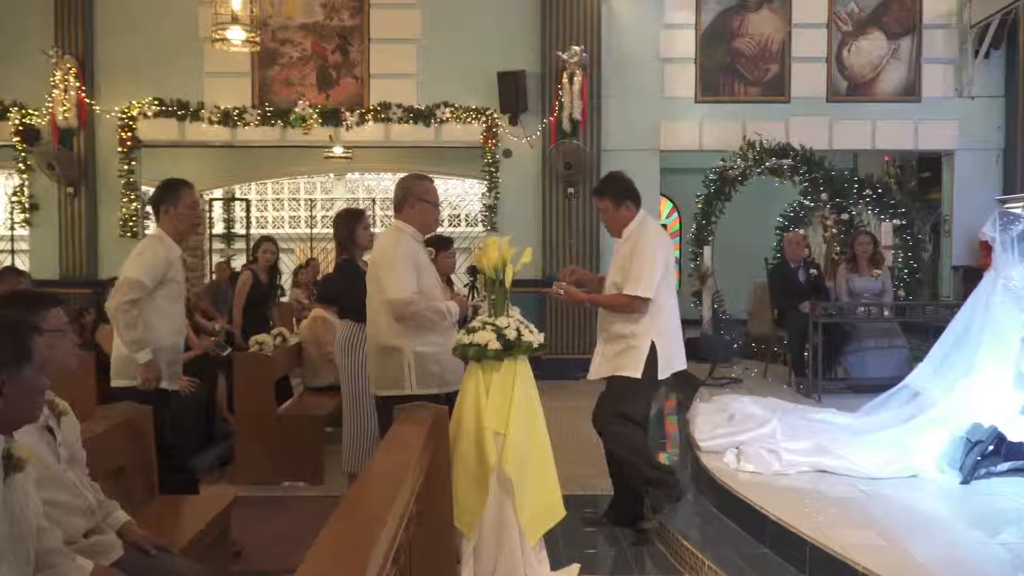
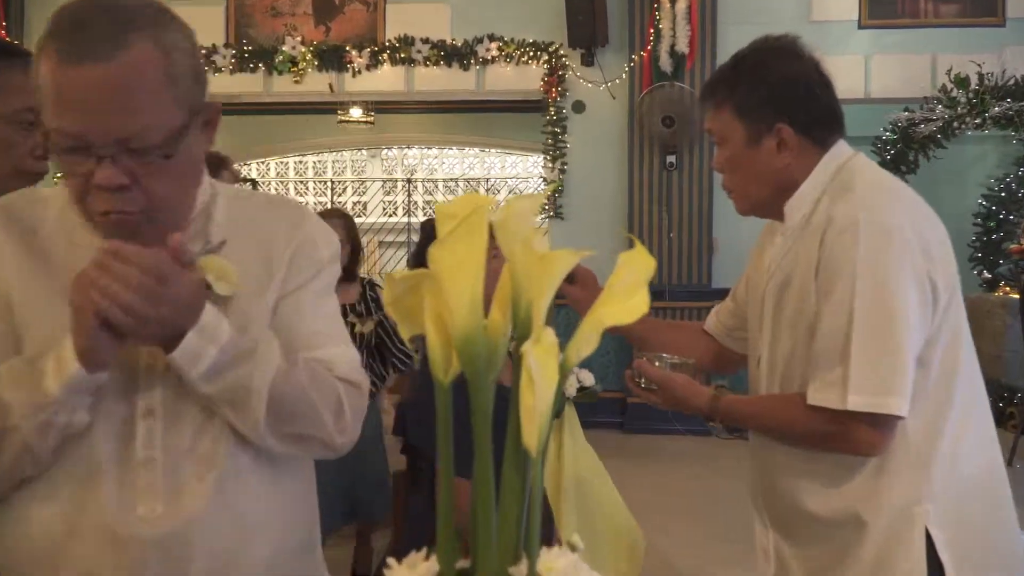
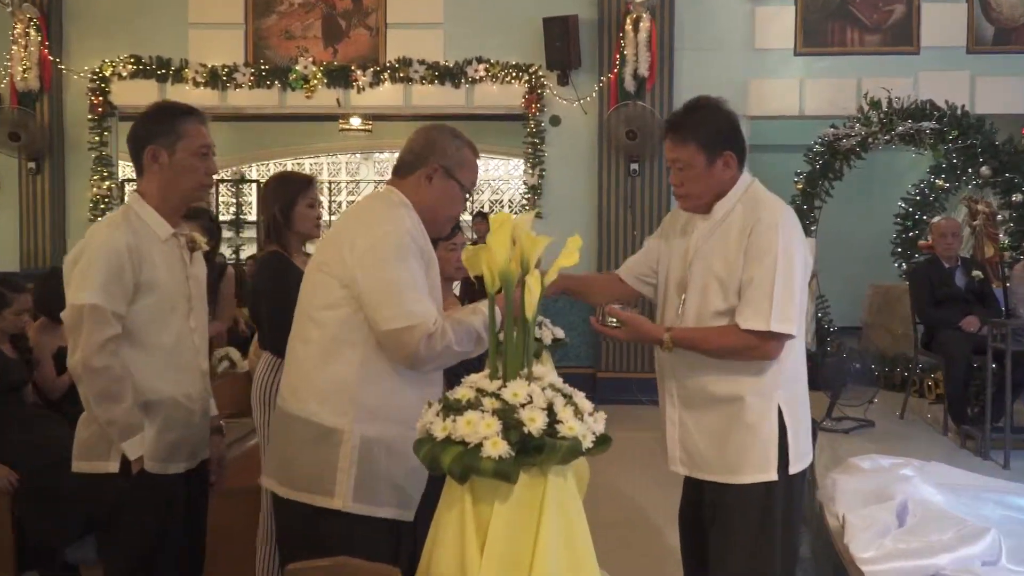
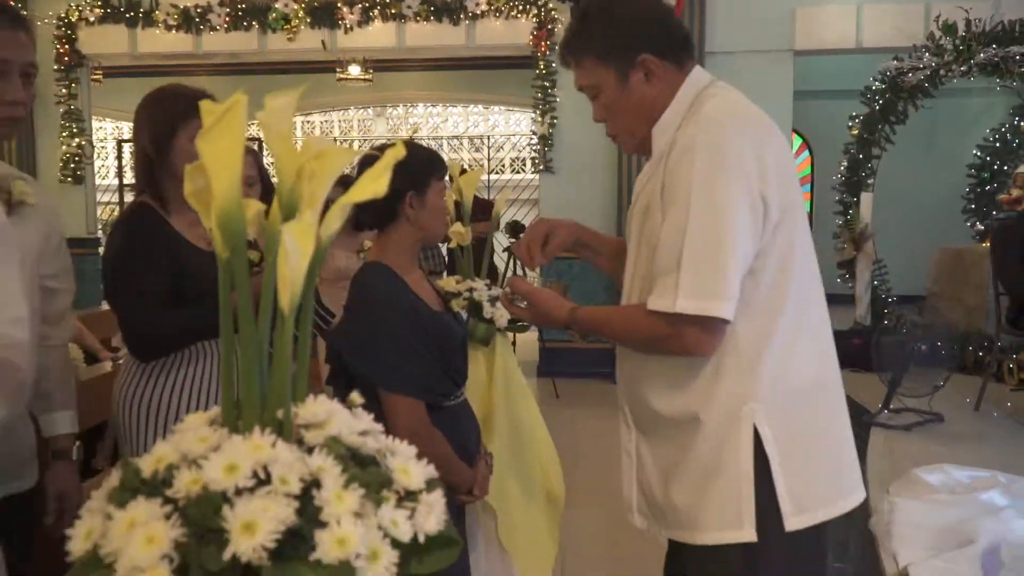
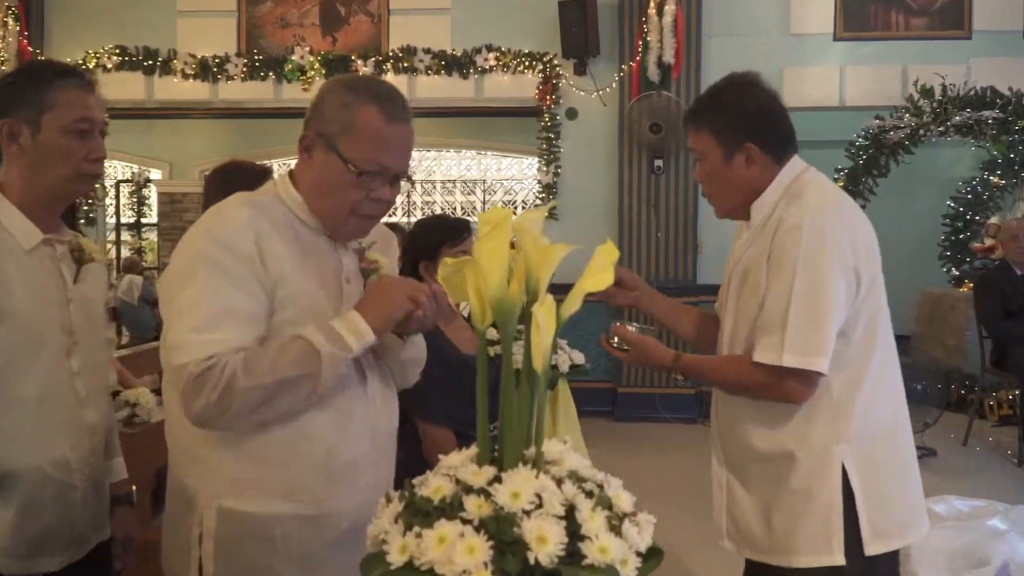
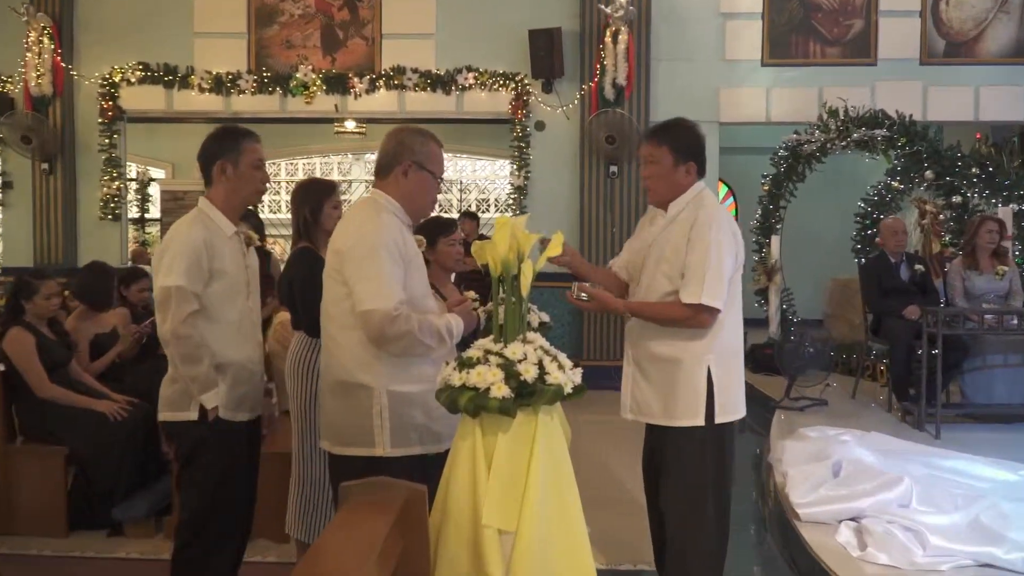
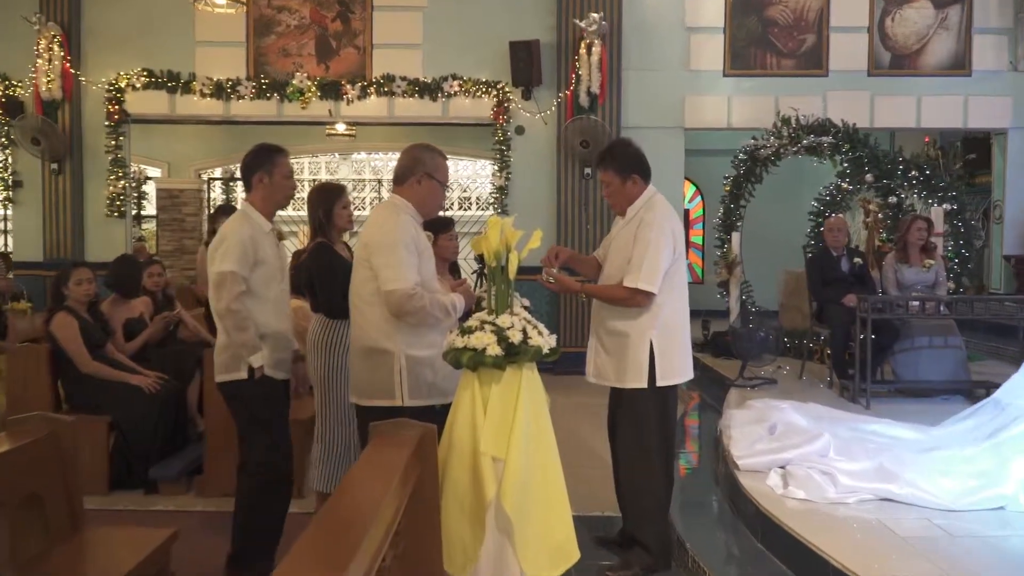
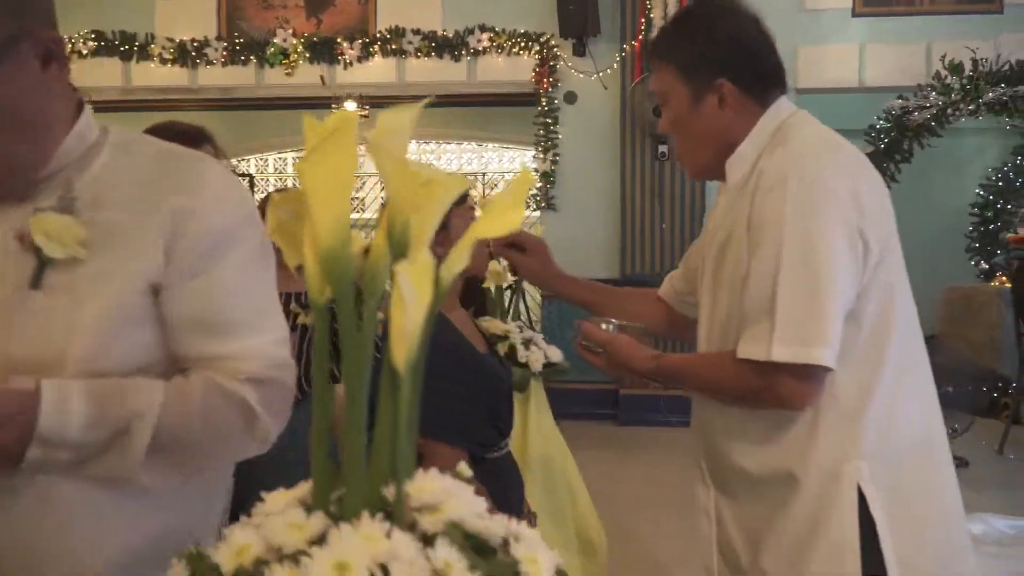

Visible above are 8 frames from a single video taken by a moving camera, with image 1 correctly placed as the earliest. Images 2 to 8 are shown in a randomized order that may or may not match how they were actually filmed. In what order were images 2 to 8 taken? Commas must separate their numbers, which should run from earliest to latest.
7, 6, 3, 5, 2, 8, 4
